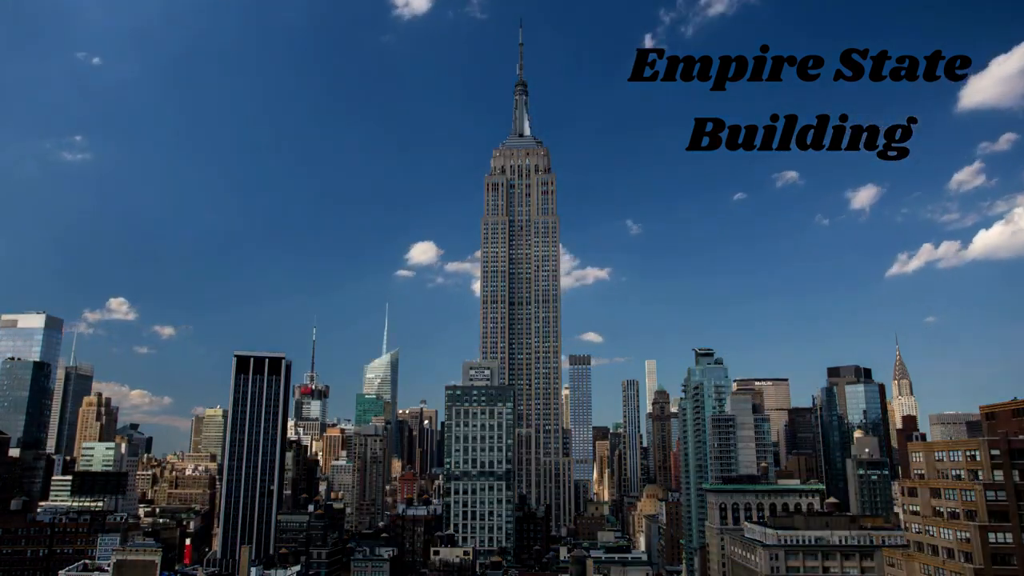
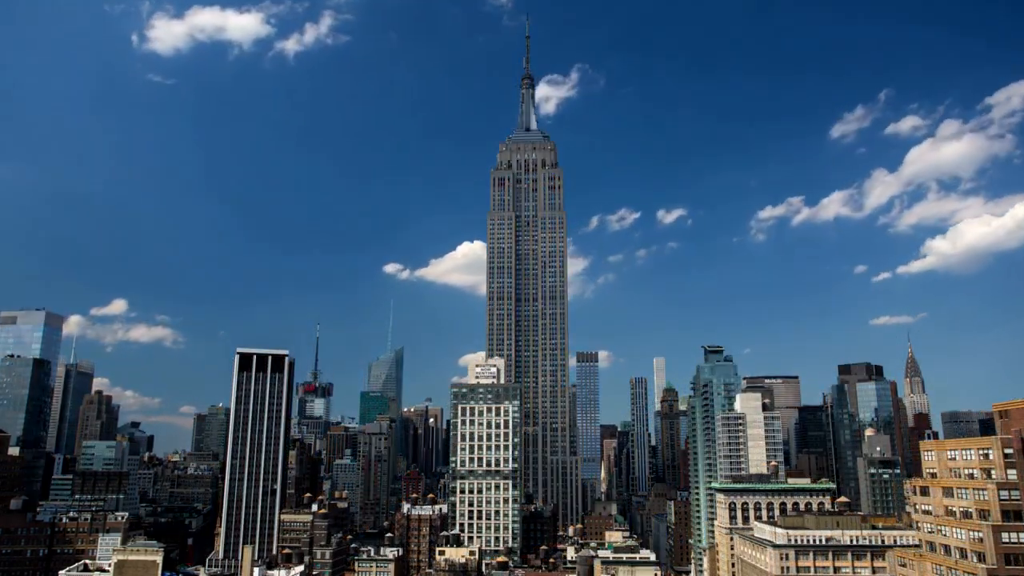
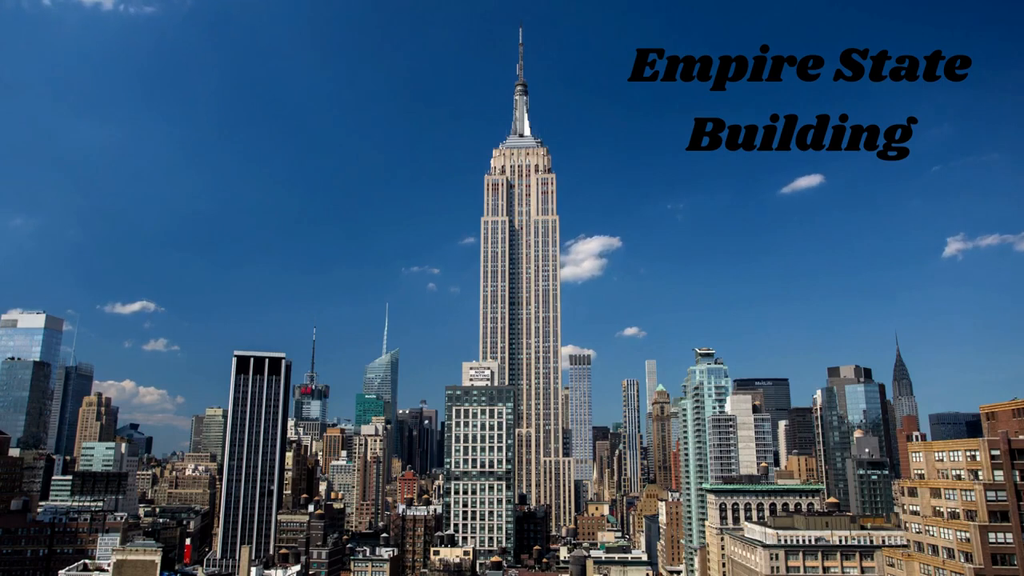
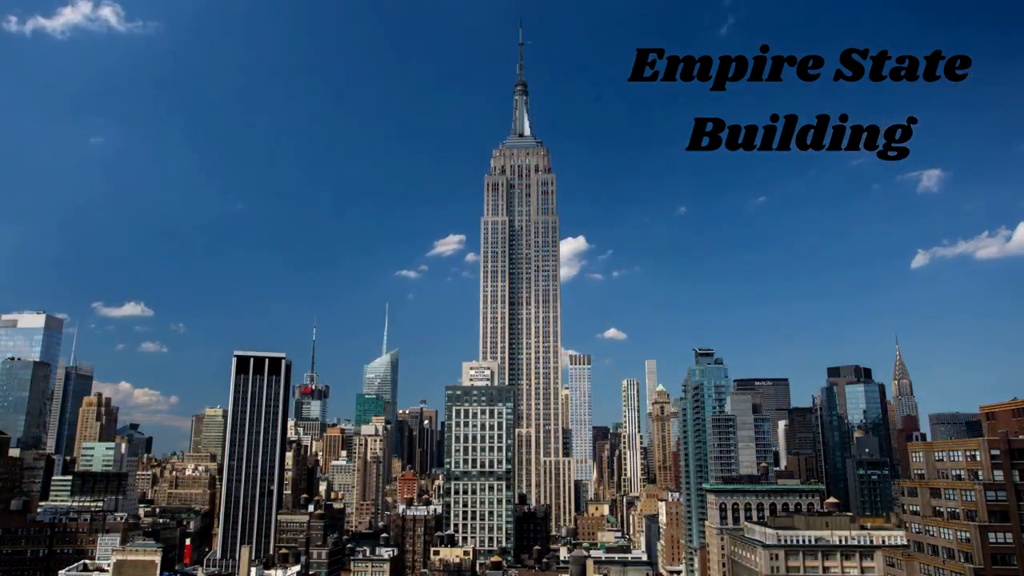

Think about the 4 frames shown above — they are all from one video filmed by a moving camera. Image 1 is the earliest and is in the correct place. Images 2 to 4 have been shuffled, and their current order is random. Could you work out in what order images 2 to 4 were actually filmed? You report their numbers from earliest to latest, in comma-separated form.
4, 3, 2
